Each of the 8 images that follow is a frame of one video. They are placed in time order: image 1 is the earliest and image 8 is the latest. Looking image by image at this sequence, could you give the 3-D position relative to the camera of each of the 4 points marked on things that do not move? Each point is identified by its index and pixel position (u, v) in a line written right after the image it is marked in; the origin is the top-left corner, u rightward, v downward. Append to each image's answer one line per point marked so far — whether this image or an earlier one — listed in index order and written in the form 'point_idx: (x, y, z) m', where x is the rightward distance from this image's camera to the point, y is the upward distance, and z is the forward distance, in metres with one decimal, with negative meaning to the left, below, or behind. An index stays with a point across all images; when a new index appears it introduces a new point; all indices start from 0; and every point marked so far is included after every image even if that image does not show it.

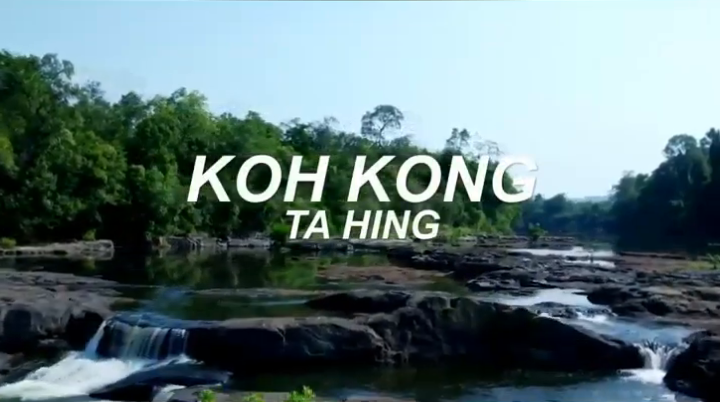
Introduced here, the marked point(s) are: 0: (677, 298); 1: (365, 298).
0: (+9.1, -2.8, +19.6) m
1: (+0.1, -2.8, +19.5) m
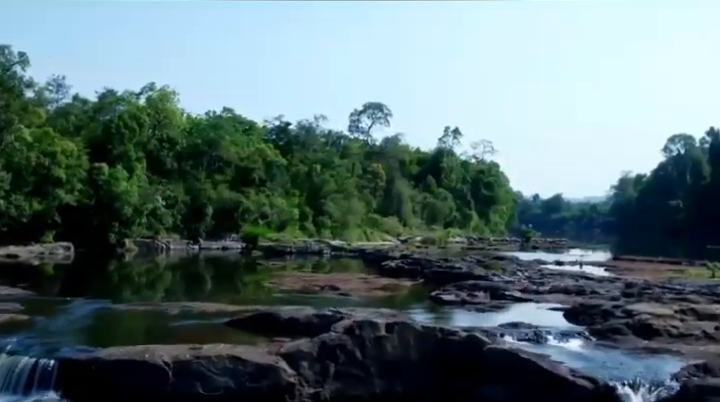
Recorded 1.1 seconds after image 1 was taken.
0: (+7.3, -2.8, +16.3) m
1: (-1.6, -2.8, +16.3) m
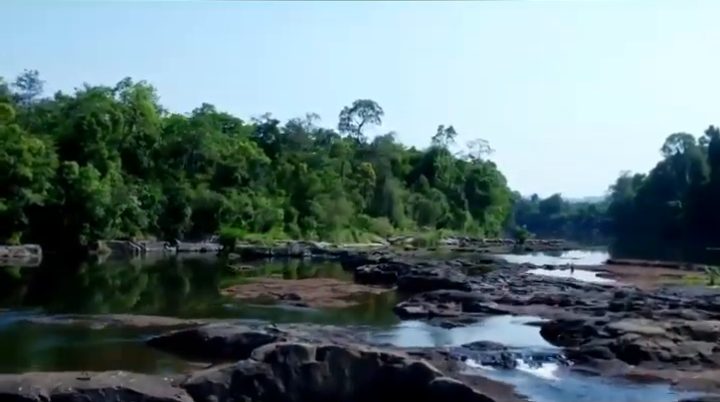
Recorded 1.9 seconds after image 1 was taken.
0: (+6.1, -2.8, +14.0) m
1: (-2.9, -2.8, +14.0) m
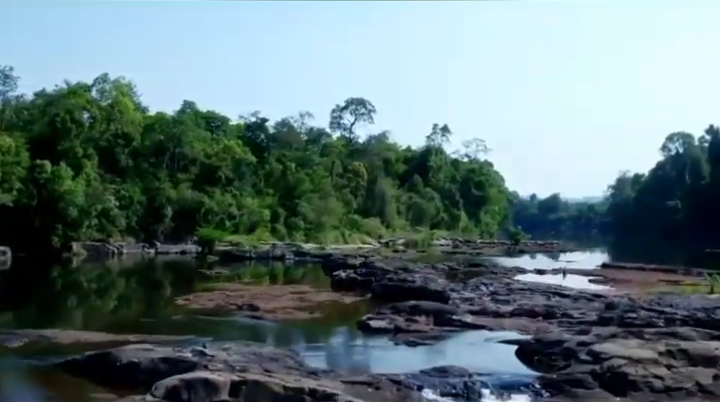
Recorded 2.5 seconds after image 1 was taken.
0: (+5.0, -2.8, +11.9) m
1: (-3.9, -2.8, +11.9) m
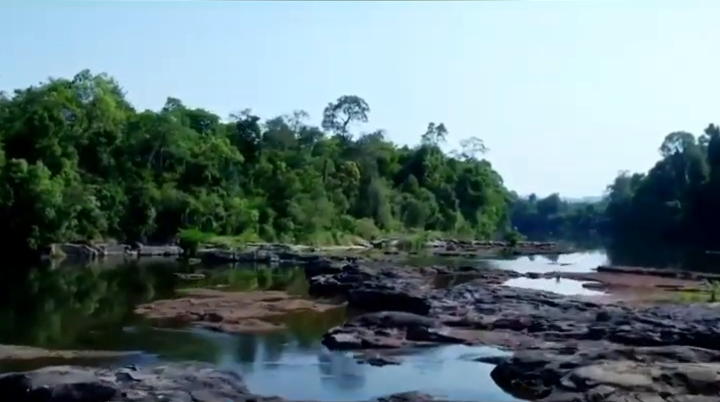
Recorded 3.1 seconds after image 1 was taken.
0: (+4.2, -2.8, +10.3) m
1: (-4.7, -2.8, +10.2) m
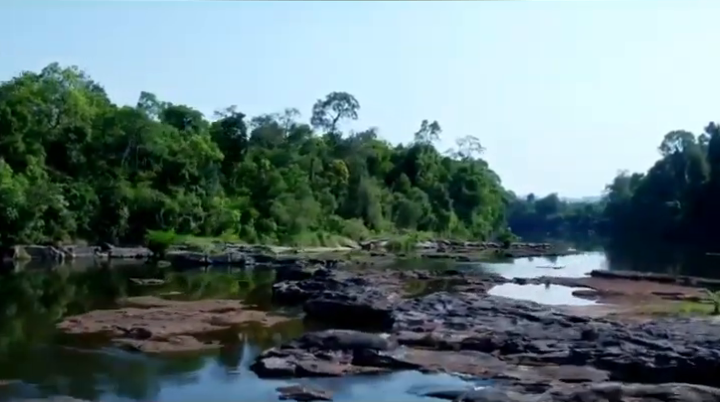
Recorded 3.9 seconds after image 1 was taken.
0: (+3.0, -2.8, +7.7) m
1: (-6.0, -2.8, +7.6) m
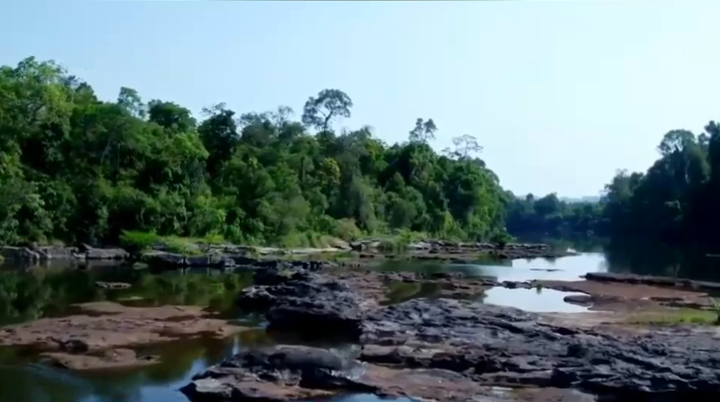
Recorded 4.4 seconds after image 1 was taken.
0: (+2.1, -2.8, +5.9) m
1: (-6.8, -2.8, +5.8) m
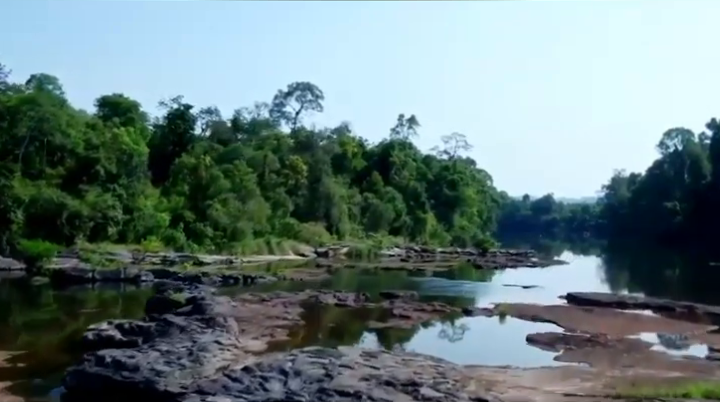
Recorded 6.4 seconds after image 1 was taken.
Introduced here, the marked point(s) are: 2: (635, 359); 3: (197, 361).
0: (-0.8, -2.9, -0.5) m
1: (-9.7, -2.9, -0.5) m
2: (+6.2, -3.5, +15.5) m
3: (-3.0, -3.1, +13.3) m
